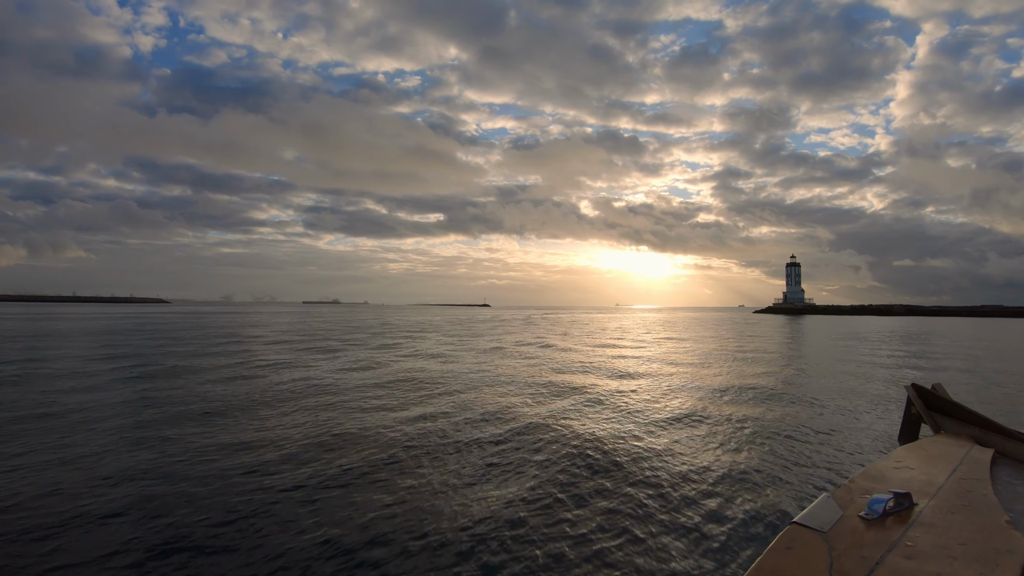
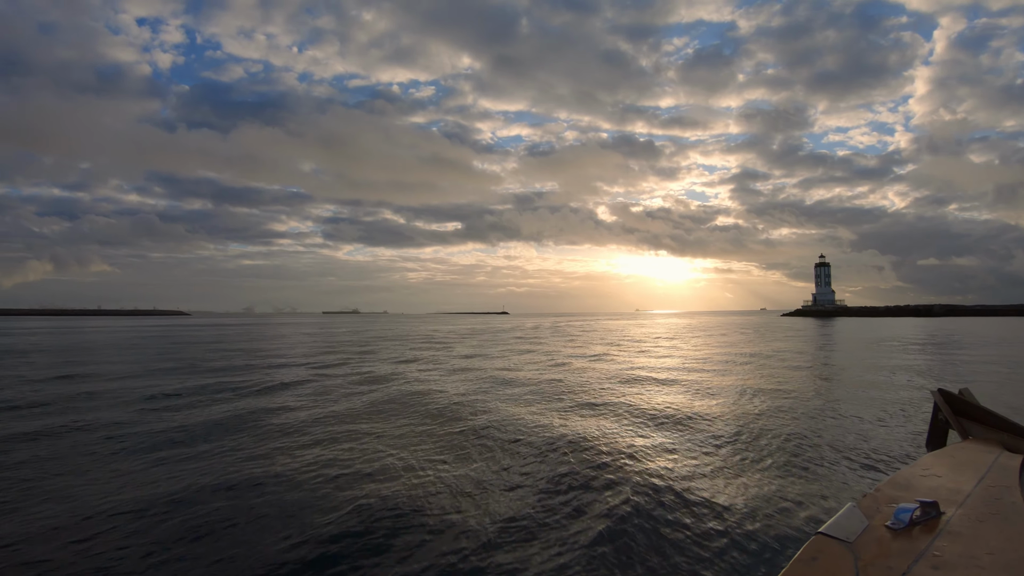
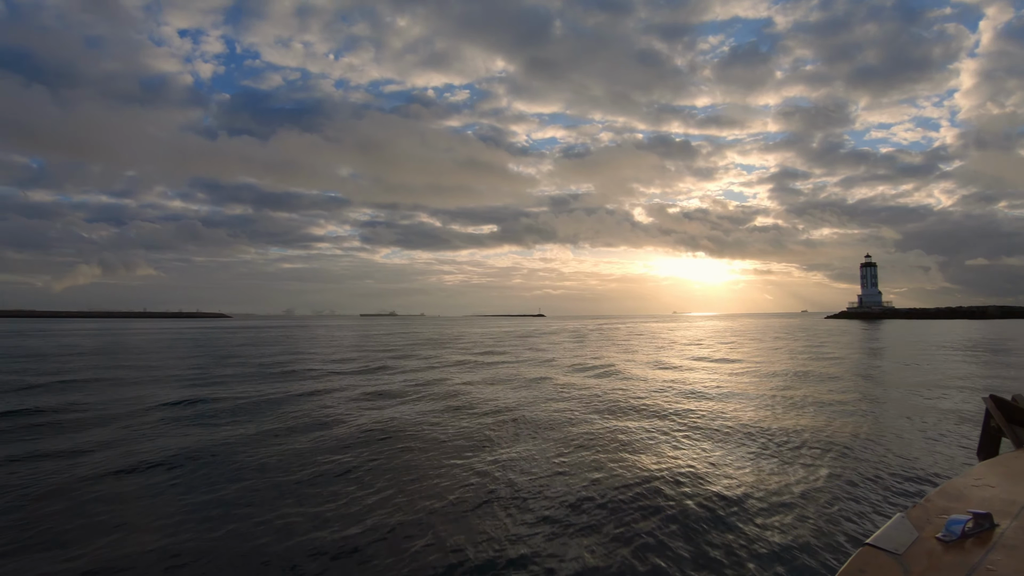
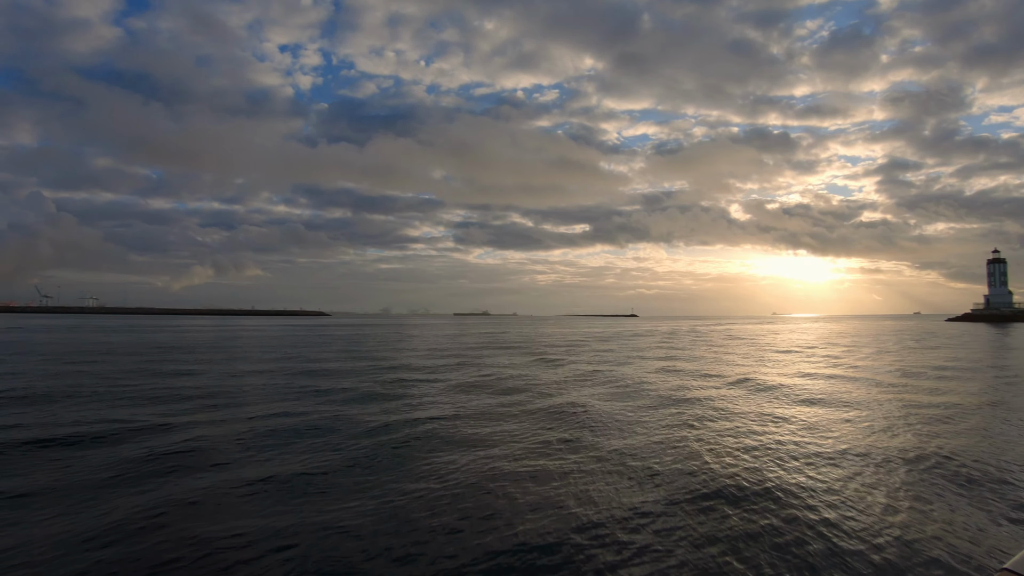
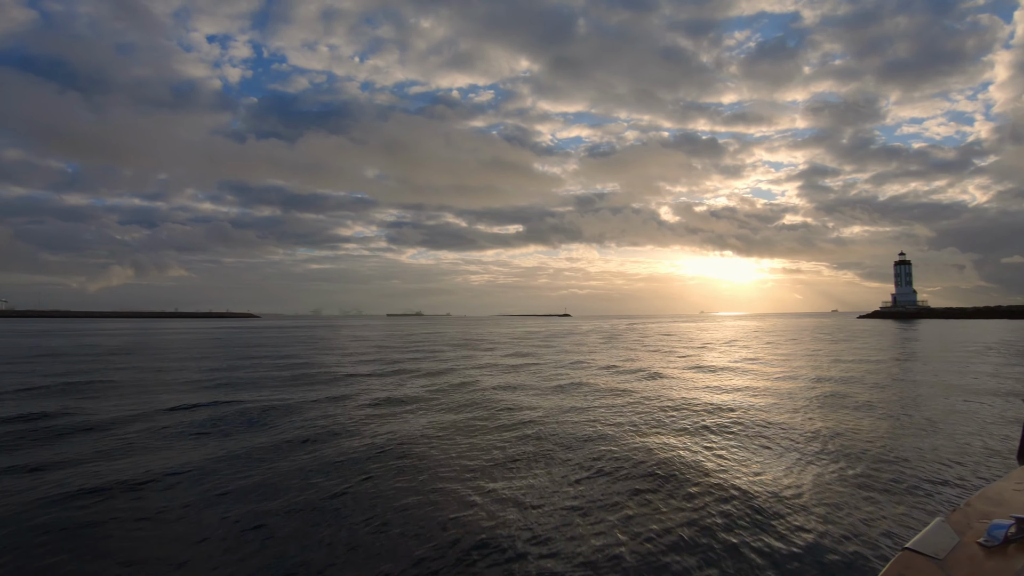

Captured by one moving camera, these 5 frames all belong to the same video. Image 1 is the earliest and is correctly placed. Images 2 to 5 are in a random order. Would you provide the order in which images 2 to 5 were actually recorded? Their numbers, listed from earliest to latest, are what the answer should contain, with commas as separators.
2, 3, 5, 4
